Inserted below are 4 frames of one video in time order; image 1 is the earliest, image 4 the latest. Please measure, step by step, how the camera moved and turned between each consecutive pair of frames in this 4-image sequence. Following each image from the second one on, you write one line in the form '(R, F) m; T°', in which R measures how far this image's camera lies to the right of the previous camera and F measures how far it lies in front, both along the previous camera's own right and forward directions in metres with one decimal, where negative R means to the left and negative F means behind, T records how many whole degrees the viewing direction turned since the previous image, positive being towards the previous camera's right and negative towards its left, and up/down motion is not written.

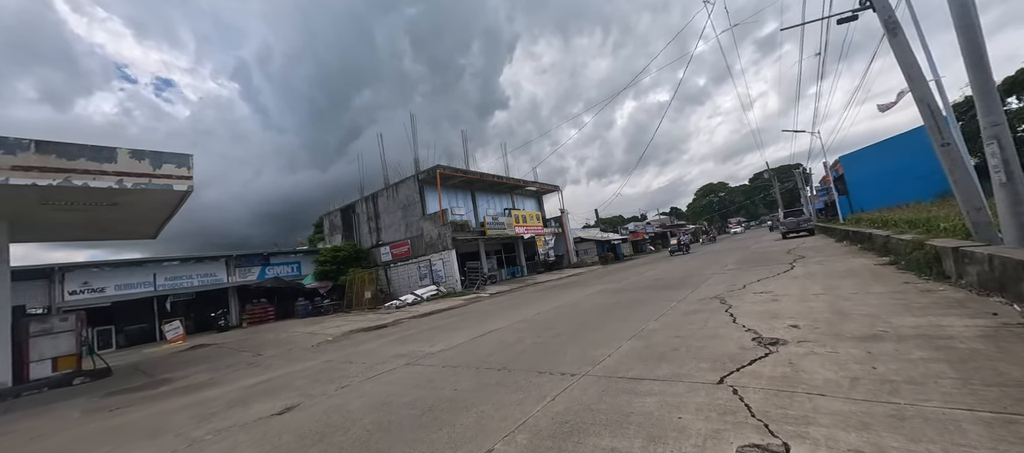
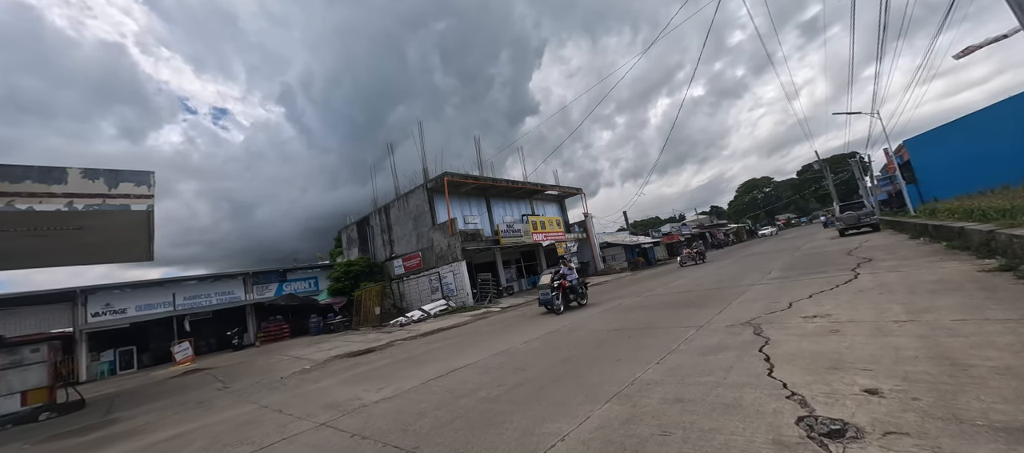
(+1.1, +1.5) m; -5°
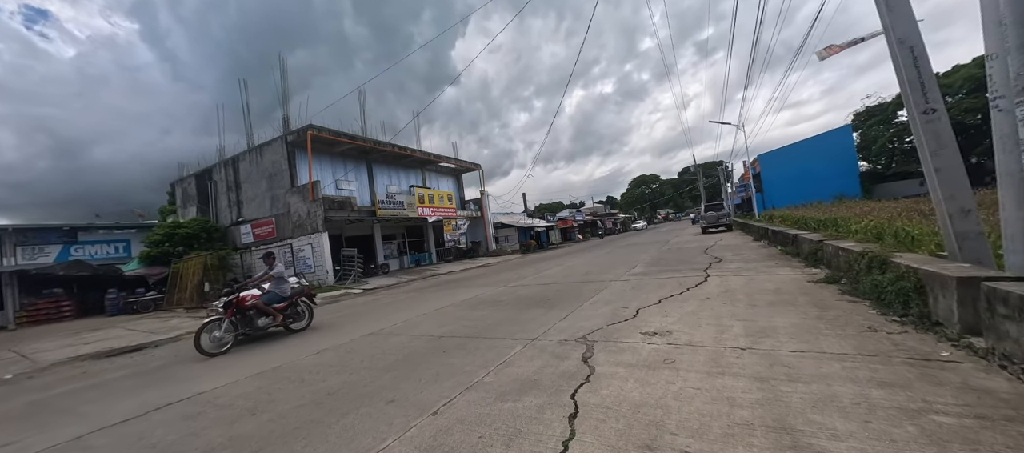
(+1.5, +1.5) m; +14°
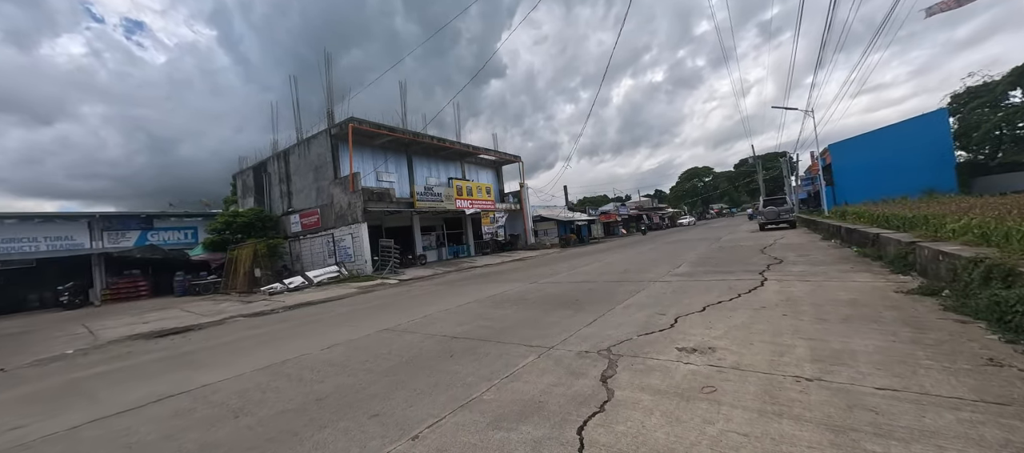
(+0.3, +0.5) m; -7°
